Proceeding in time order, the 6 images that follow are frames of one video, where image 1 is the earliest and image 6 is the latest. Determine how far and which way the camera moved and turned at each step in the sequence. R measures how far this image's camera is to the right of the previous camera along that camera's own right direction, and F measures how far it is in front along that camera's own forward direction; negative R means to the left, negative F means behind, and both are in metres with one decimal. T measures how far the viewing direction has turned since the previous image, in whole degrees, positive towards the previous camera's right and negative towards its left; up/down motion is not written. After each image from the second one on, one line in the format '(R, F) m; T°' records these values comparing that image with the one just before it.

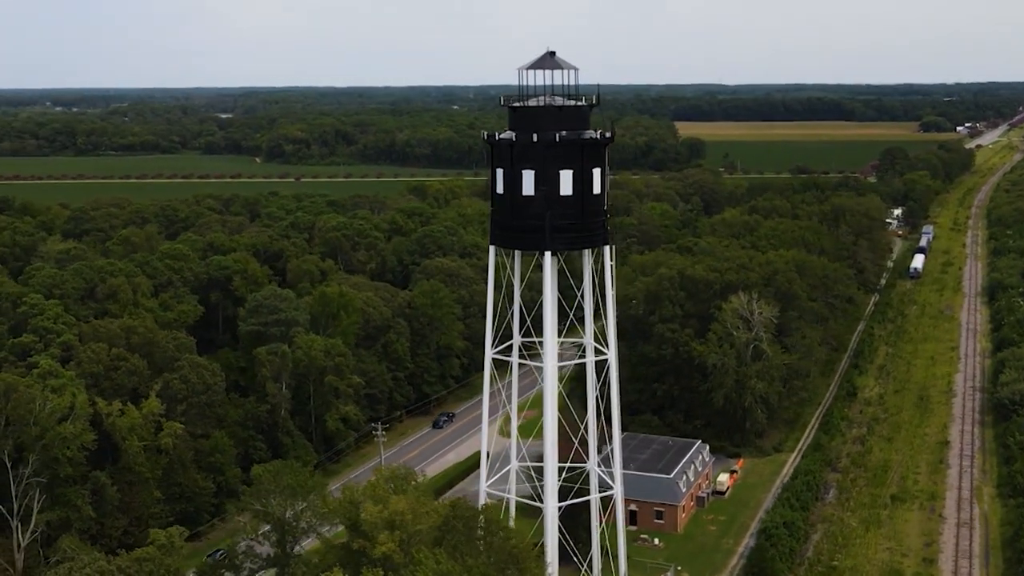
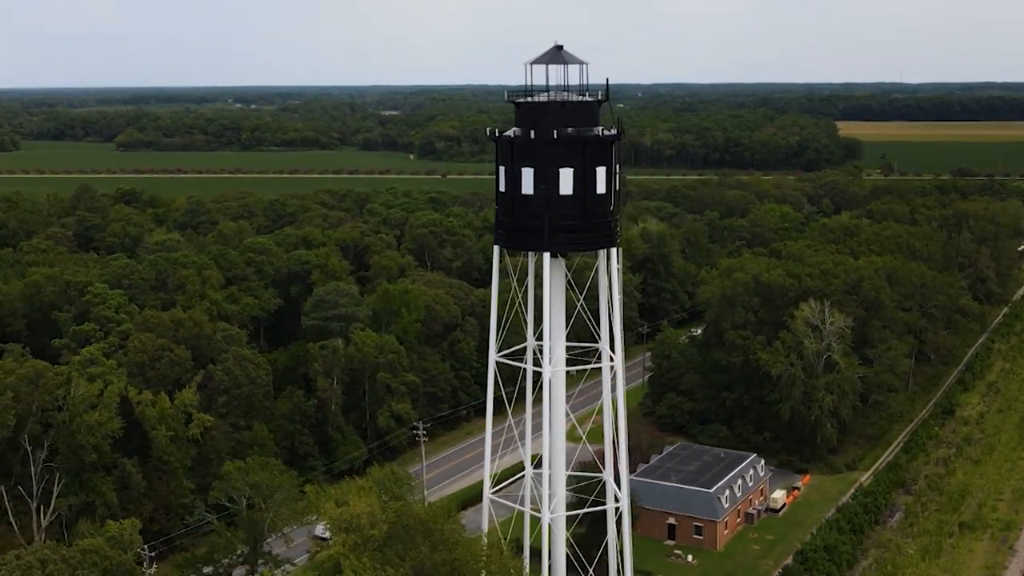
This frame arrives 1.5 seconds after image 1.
(+4.3, +1.3) m; -8°
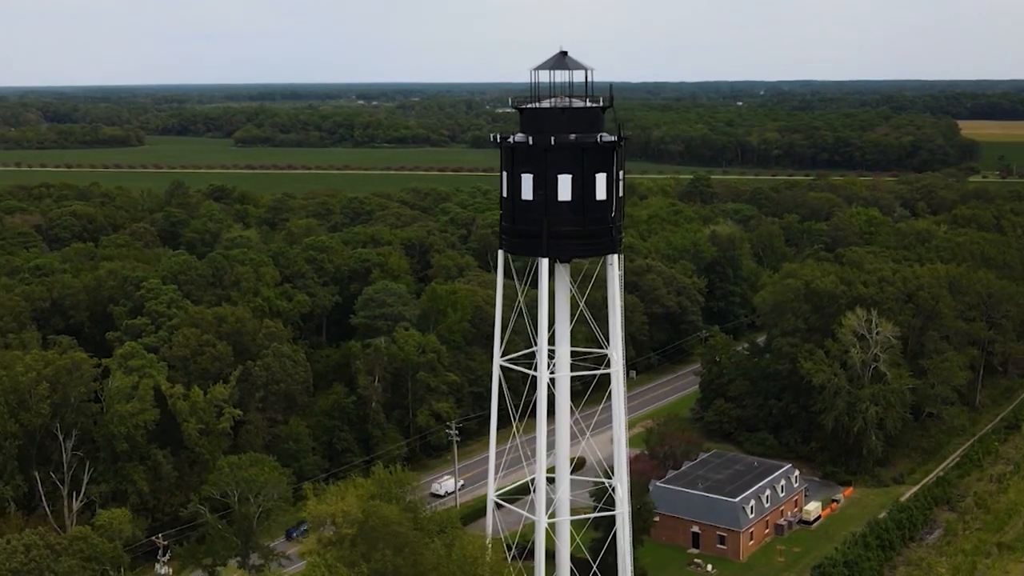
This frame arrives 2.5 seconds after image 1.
(+3.0, 0.0) m; -6°
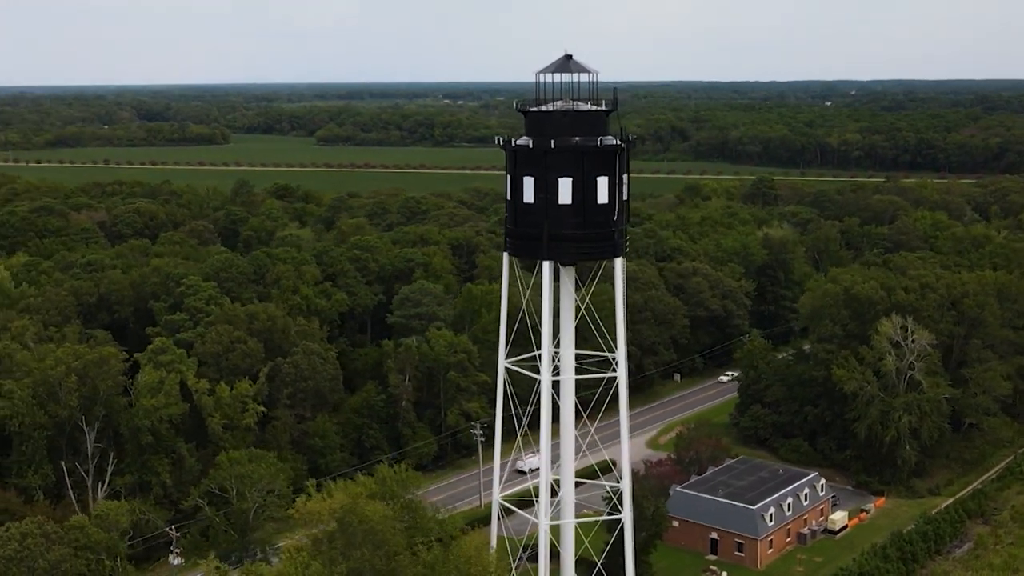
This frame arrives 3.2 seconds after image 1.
(+2.2, 0.0) m; -4°
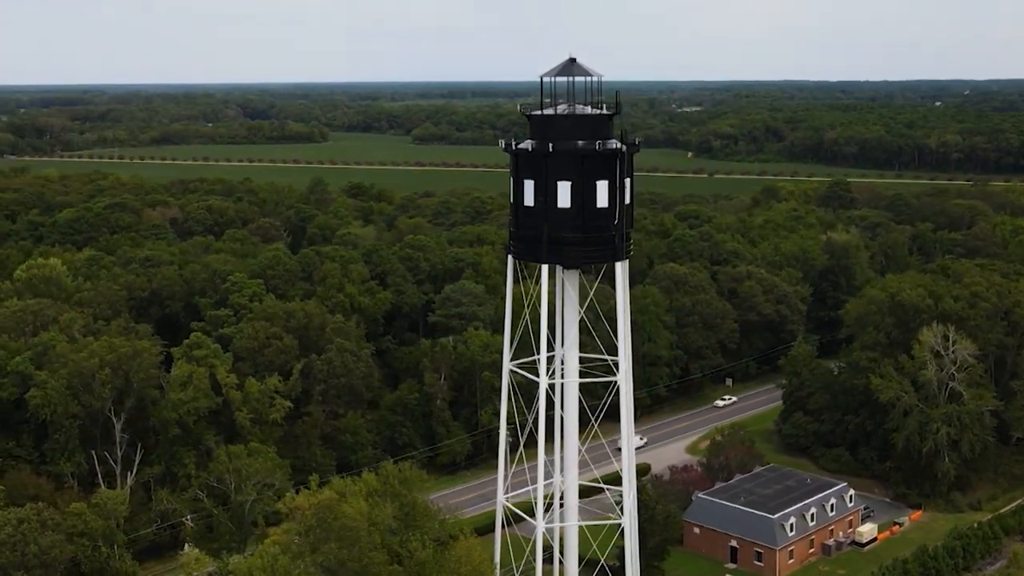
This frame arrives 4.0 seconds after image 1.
(+2.6, 0.0) m; -5°
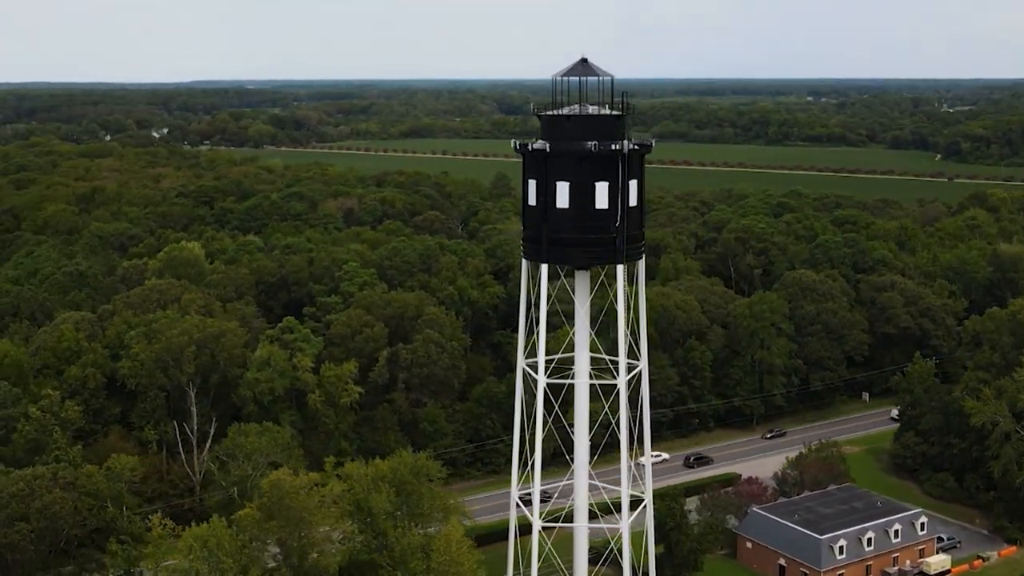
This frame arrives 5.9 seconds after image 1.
(+6.6, +0.4) m; -13°
